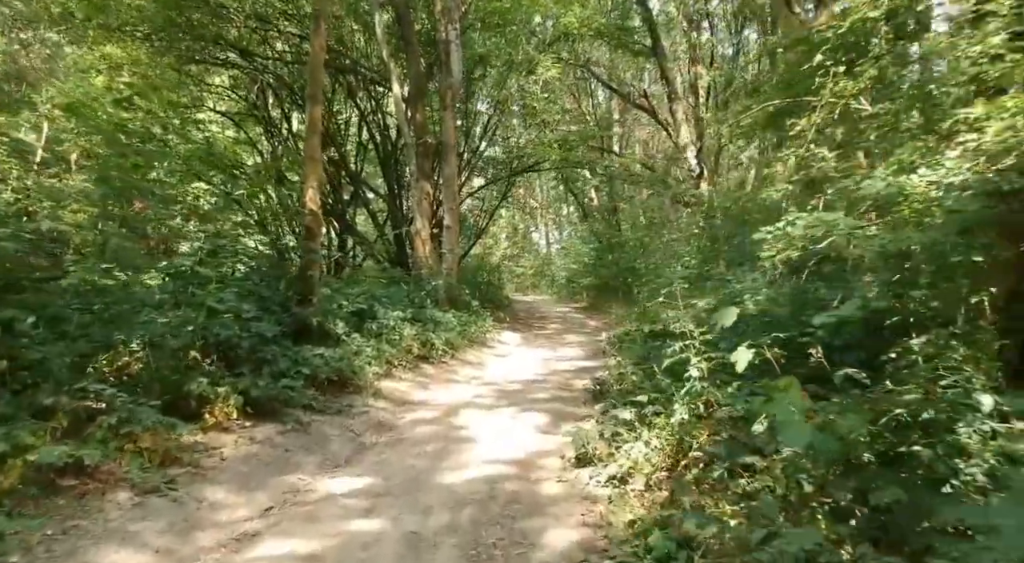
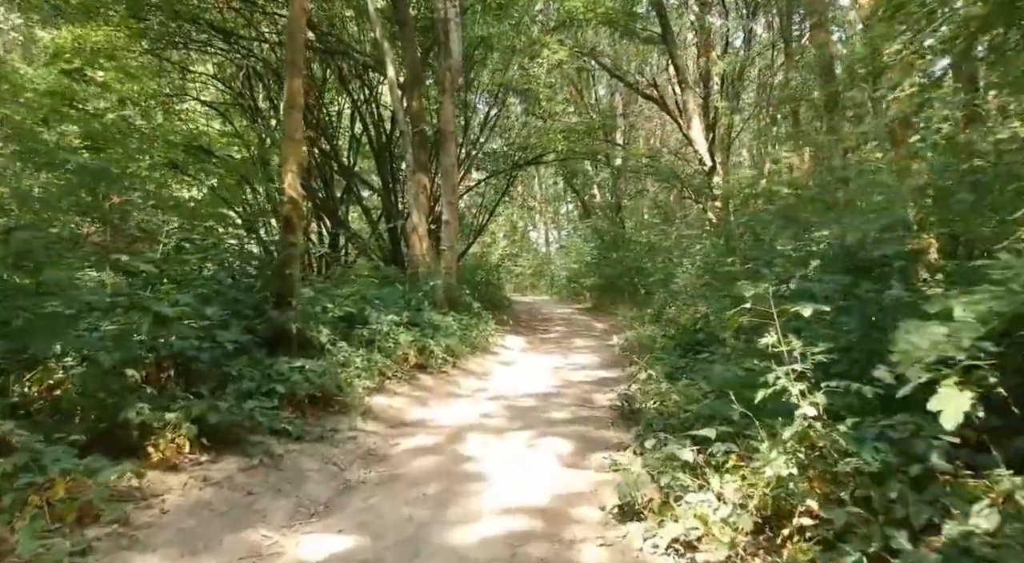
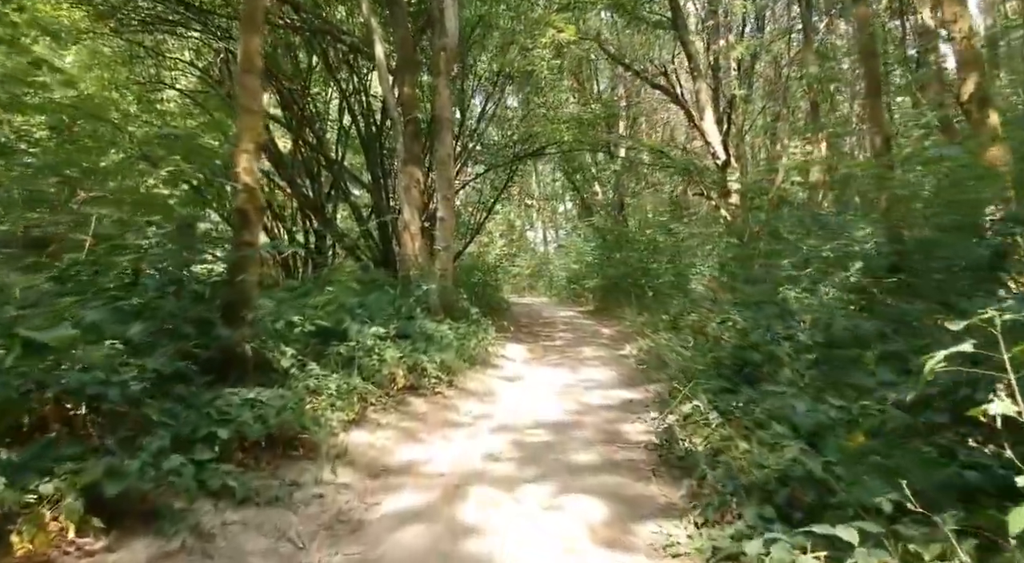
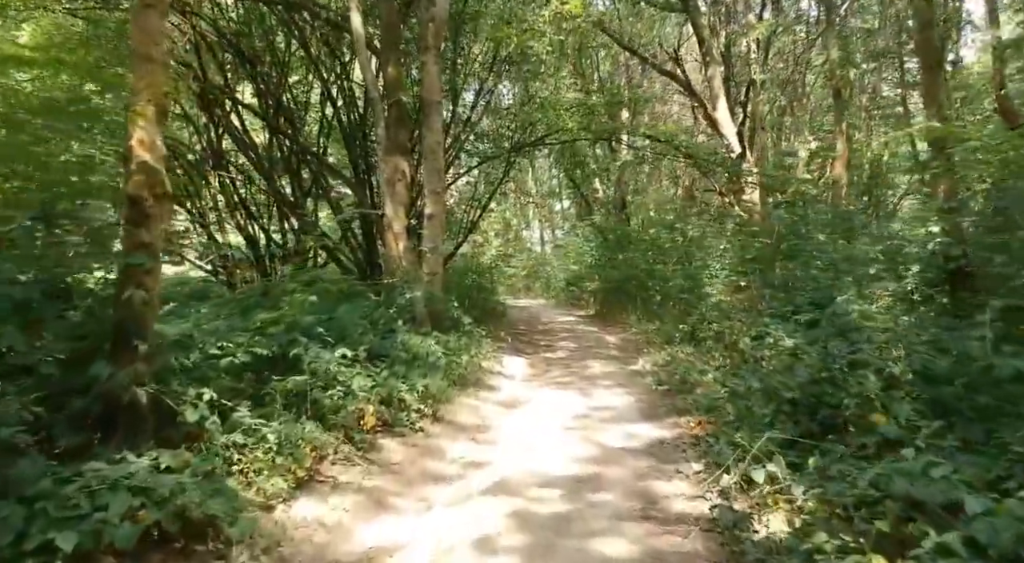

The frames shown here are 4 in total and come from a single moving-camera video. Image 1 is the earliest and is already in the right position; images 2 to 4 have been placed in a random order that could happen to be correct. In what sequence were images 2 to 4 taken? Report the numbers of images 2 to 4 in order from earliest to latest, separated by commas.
2, 3, 4
